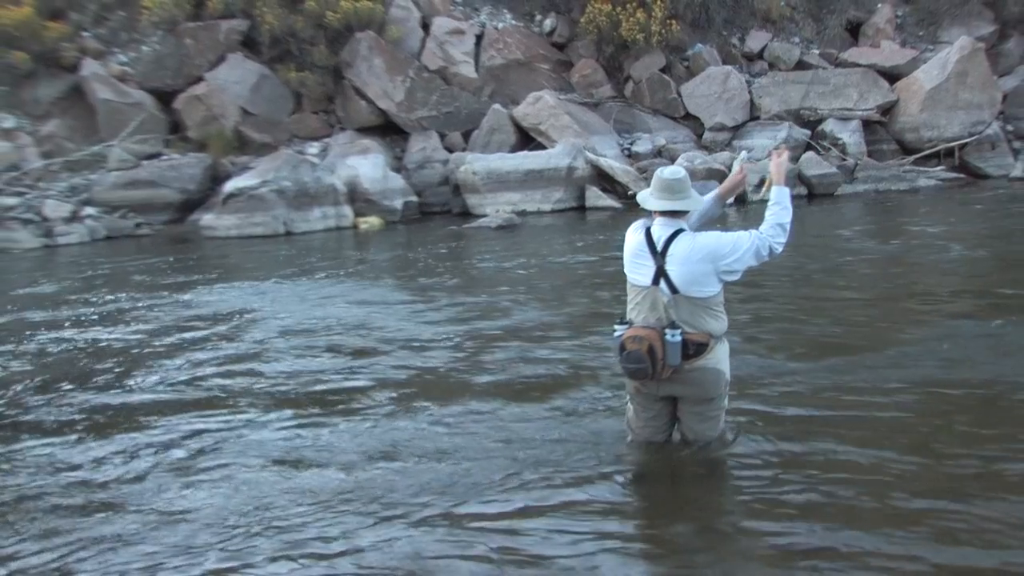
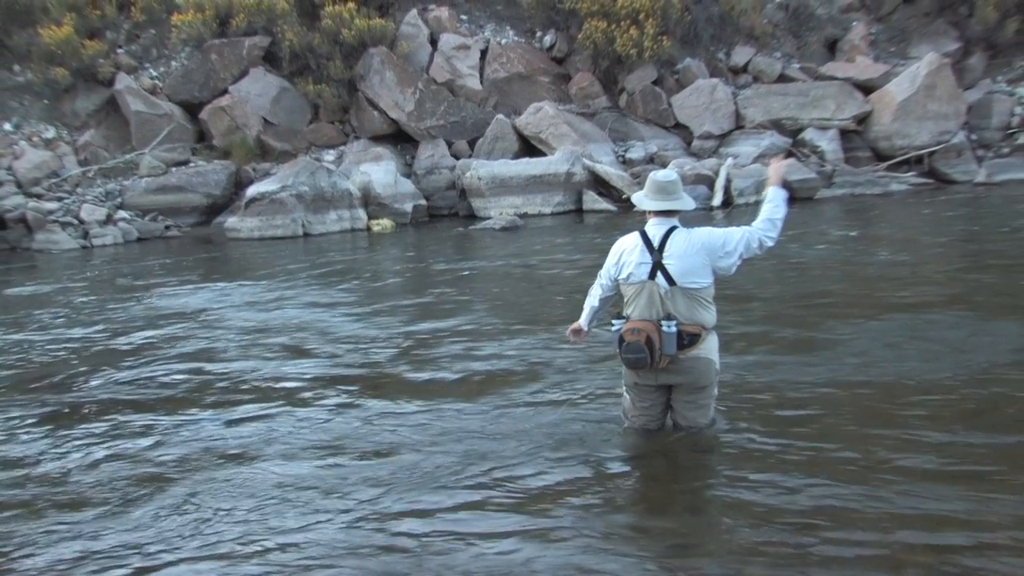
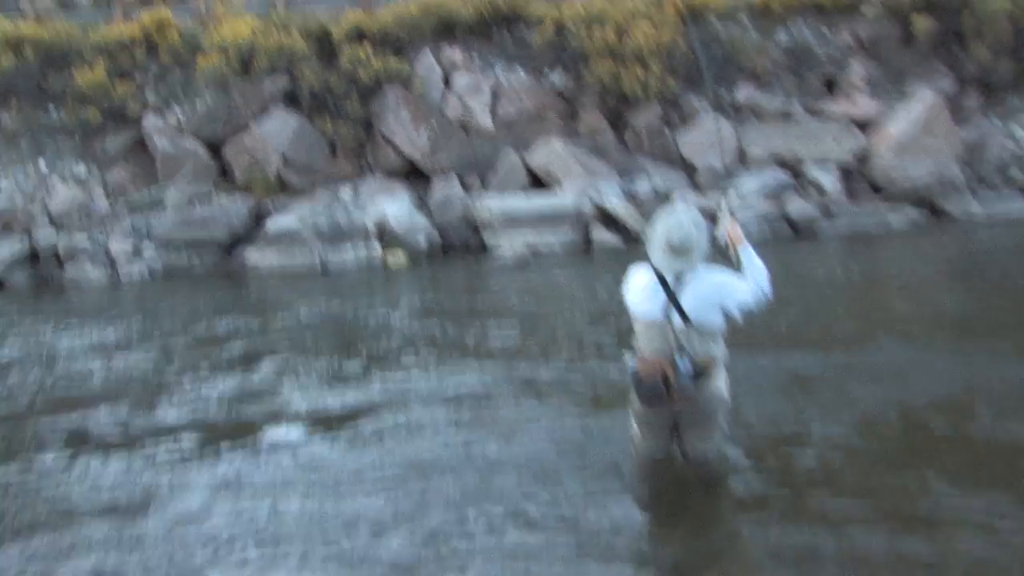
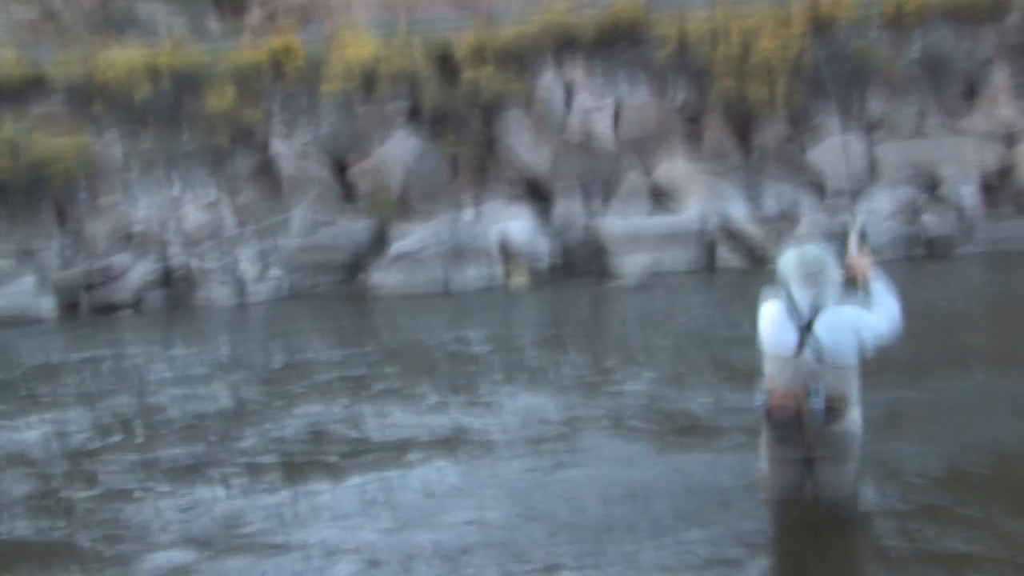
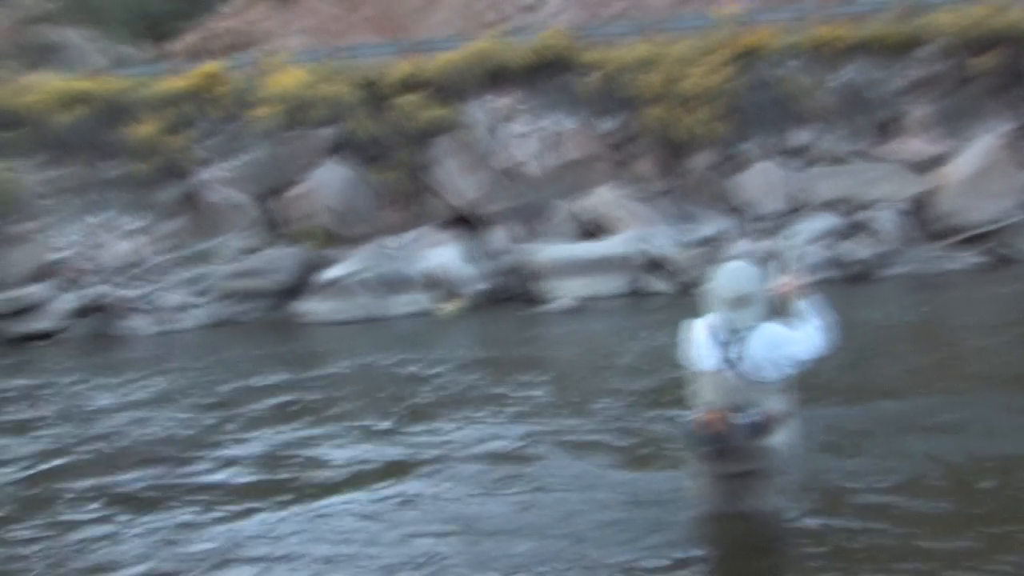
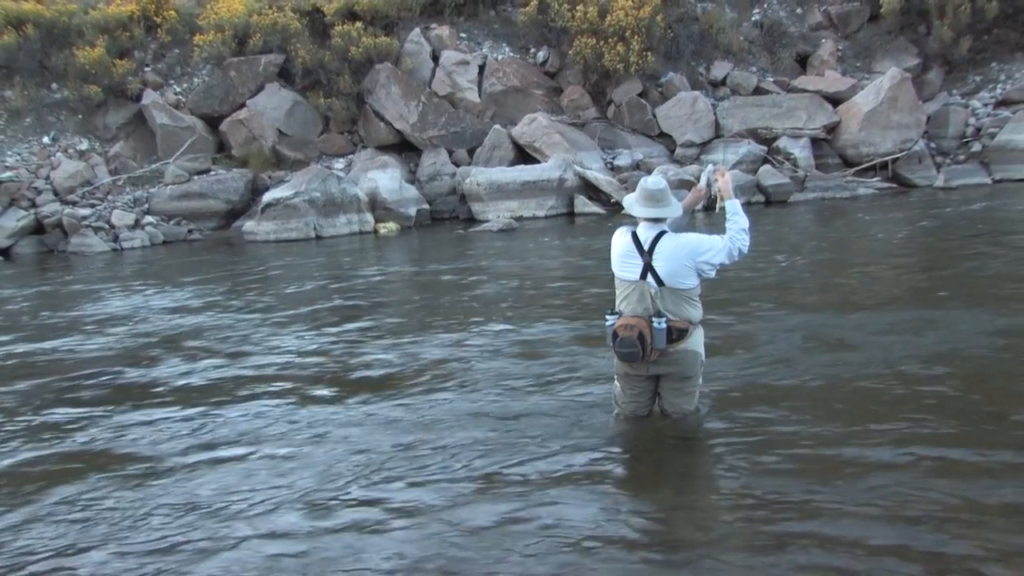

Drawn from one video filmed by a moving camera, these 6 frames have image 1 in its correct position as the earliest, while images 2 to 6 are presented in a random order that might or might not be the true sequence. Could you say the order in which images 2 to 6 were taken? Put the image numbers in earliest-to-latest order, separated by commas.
2, 6, 3, 5, 4
